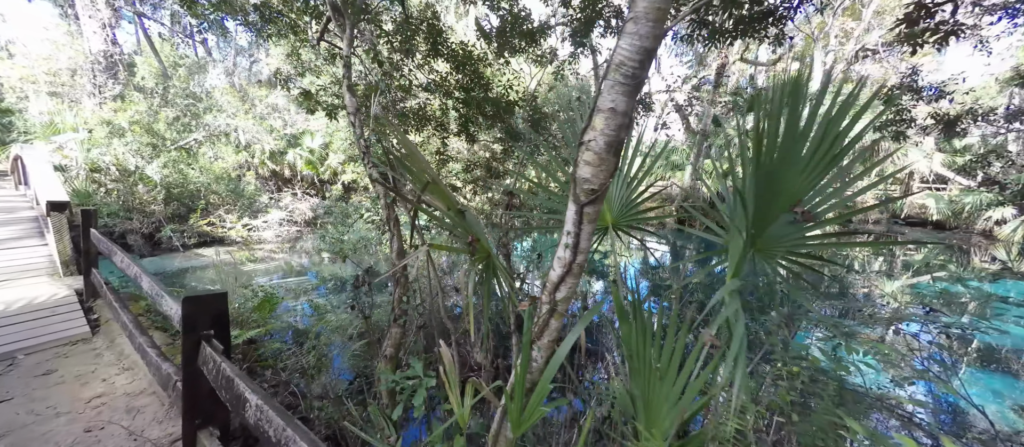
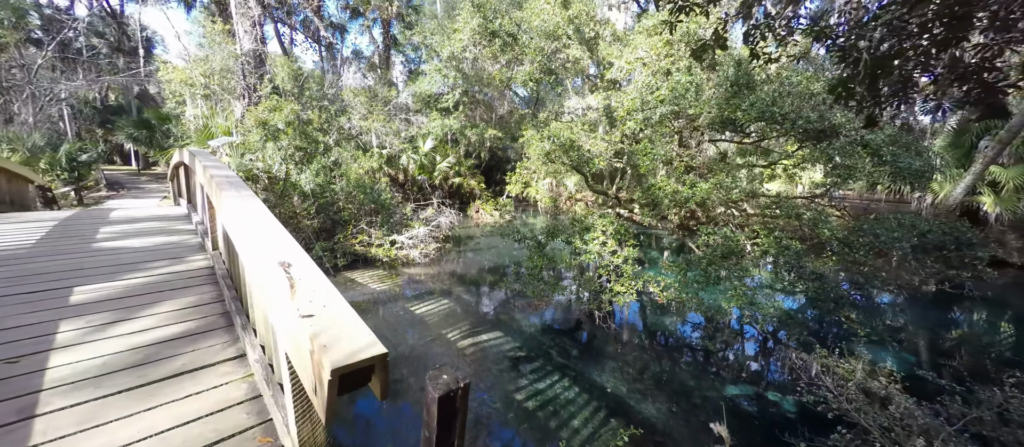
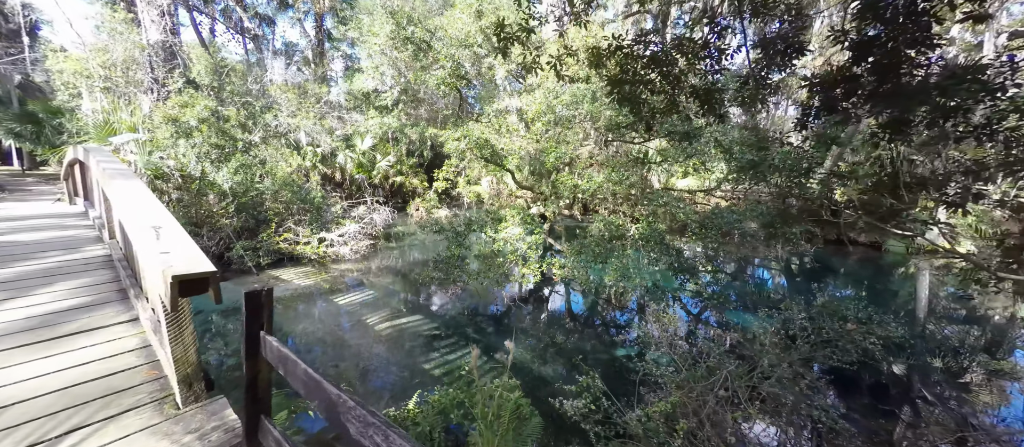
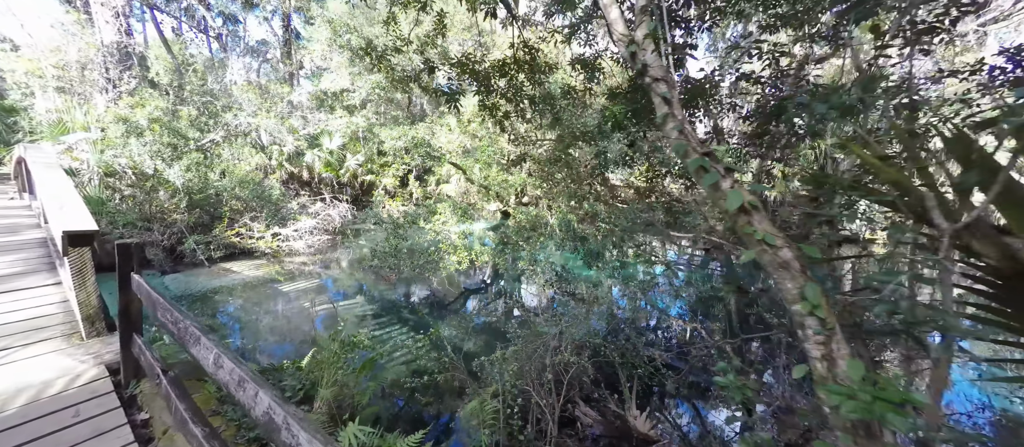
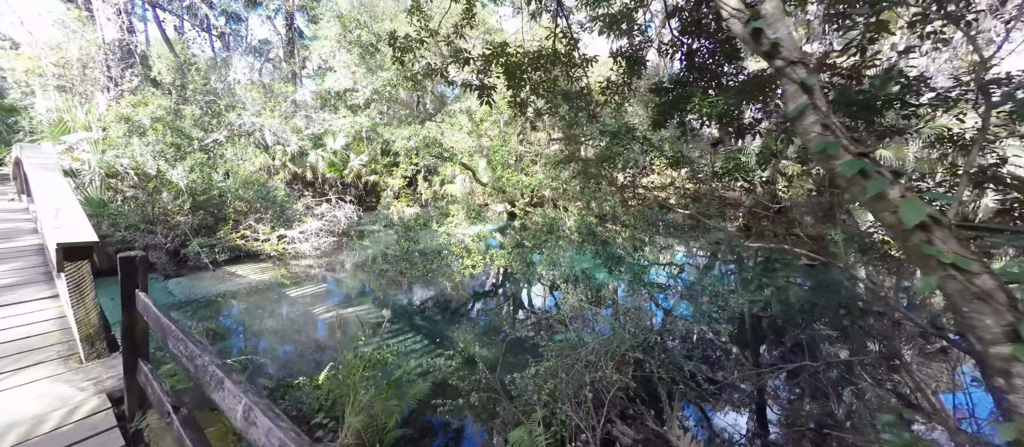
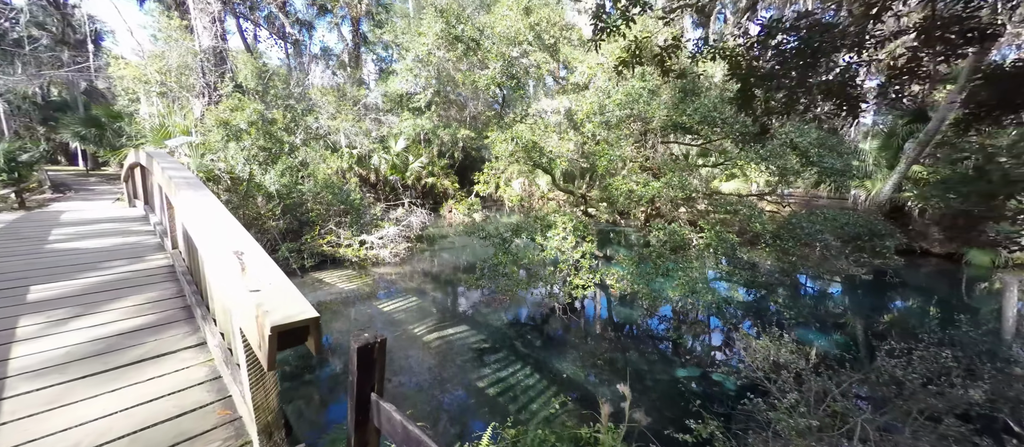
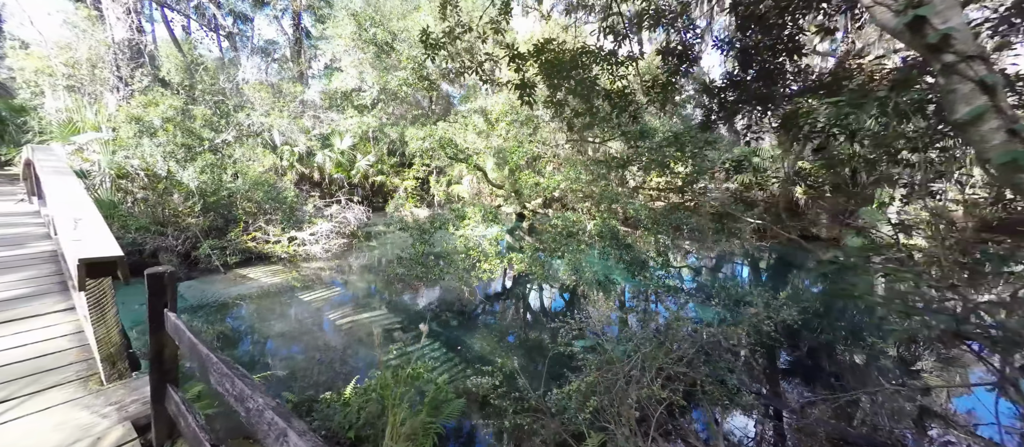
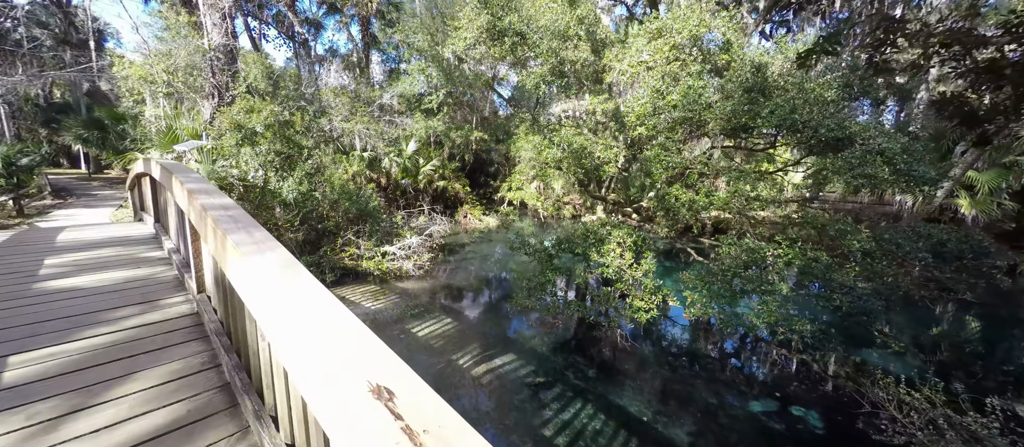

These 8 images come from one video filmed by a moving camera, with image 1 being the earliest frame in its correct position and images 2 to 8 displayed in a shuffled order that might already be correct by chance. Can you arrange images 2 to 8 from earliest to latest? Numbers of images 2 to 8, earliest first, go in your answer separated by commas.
4, 5, 7, 3, 6, 2, 8
